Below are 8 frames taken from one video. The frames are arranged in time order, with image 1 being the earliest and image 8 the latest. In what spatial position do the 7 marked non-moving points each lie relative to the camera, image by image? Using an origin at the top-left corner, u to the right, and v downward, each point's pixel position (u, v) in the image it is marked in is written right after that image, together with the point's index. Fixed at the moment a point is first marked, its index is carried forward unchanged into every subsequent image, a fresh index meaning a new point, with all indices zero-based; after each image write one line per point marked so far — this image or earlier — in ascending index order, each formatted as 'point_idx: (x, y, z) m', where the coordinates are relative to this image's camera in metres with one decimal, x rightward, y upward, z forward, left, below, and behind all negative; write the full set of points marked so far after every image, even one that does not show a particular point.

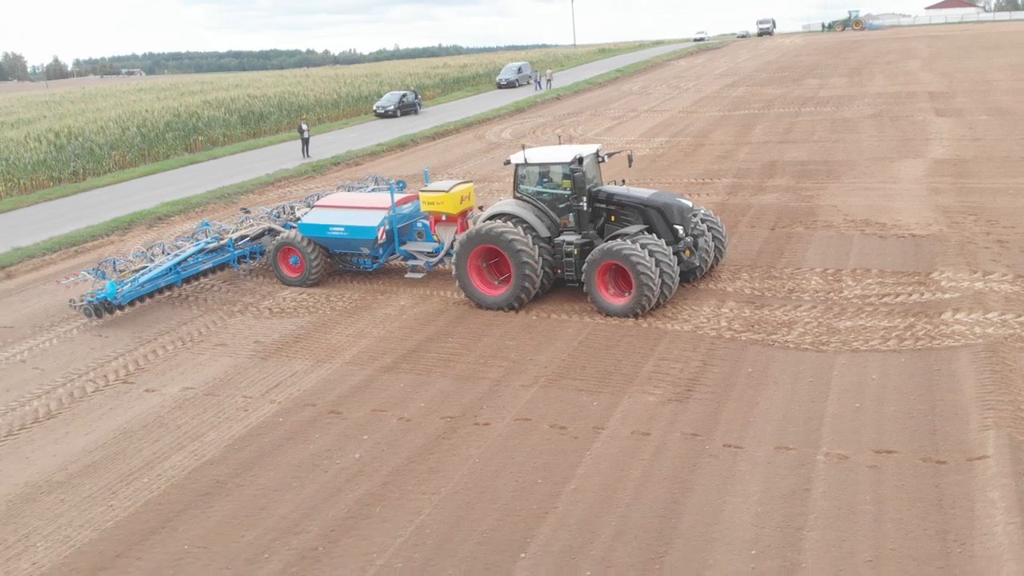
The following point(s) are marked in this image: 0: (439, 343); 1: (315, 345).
0: (-0.7, -0.5, +9.1) m
1: (-2.0, -0.6, +9.4) m
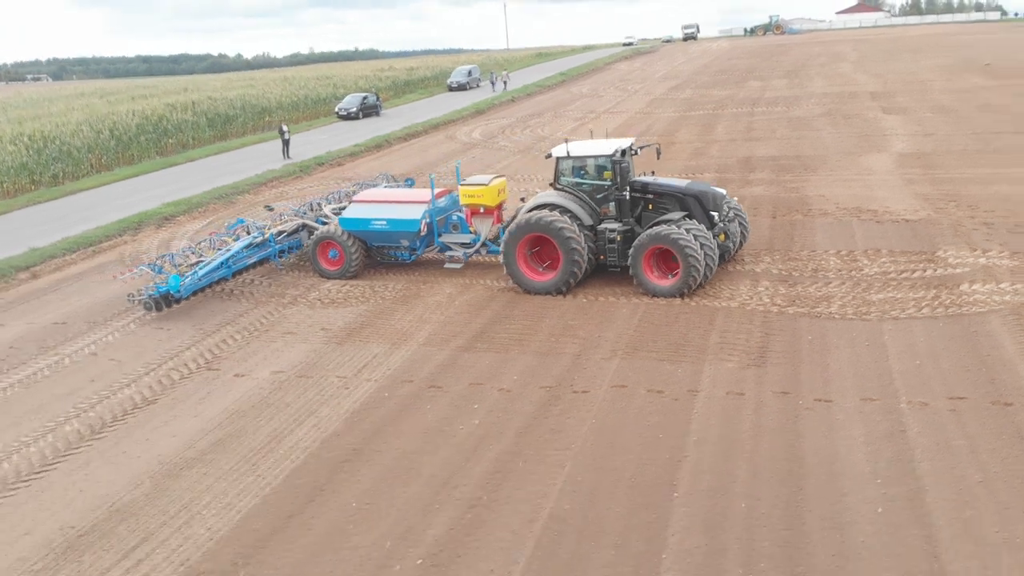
0: (-0.1, -0.4, +9.7) m
1: (-1.4, -0.5, +9.8) m
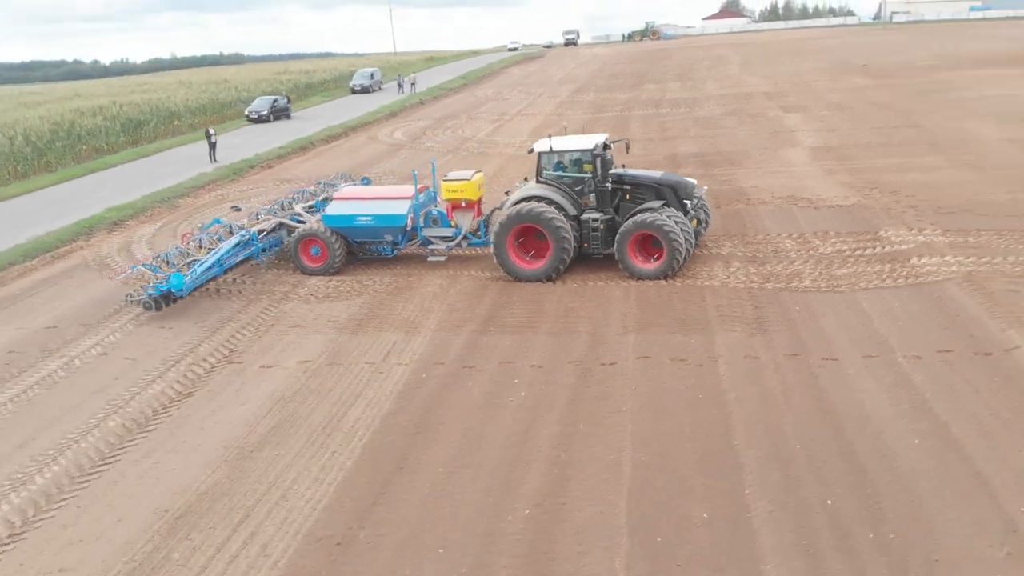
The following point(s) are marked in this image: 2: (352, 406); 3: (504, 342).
0: (0.0, -0.3, +10.3) m
1: (-1.3, -0.4, +10.2) m
2: (-1.4, -1.0, +7.9) m
3: (-0.1, -0.6, +9.2) m
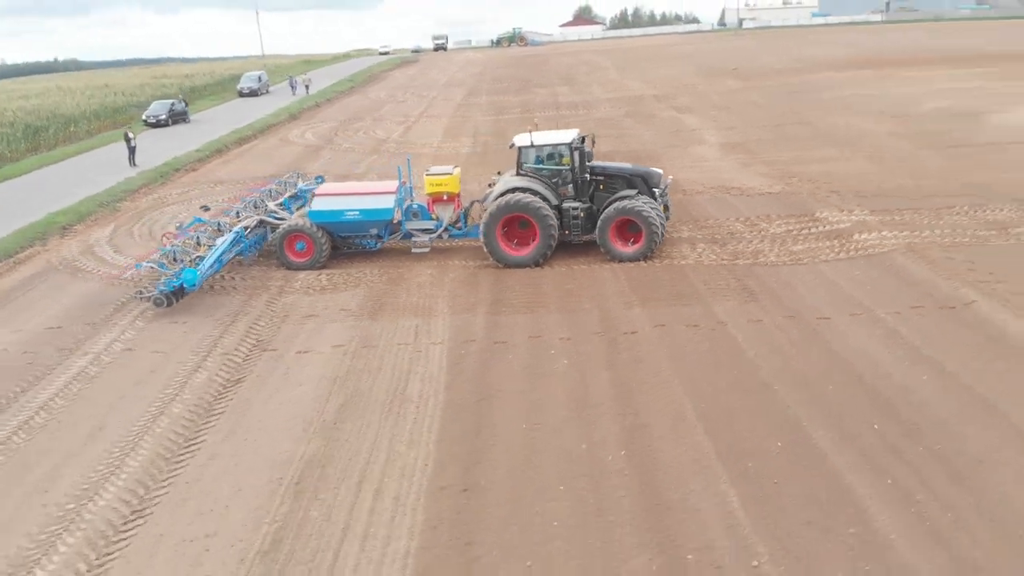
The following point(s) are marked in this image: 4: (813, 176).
0: (0.0, -0.1, +11.0) m
1: (-1.3, -0.2, +10.8) m
2: (-0.9, -0.9, +8.5) m
3: (+0.1, -0.4, +10.0) m
4: (+5.4, +2.0, +16.5) m
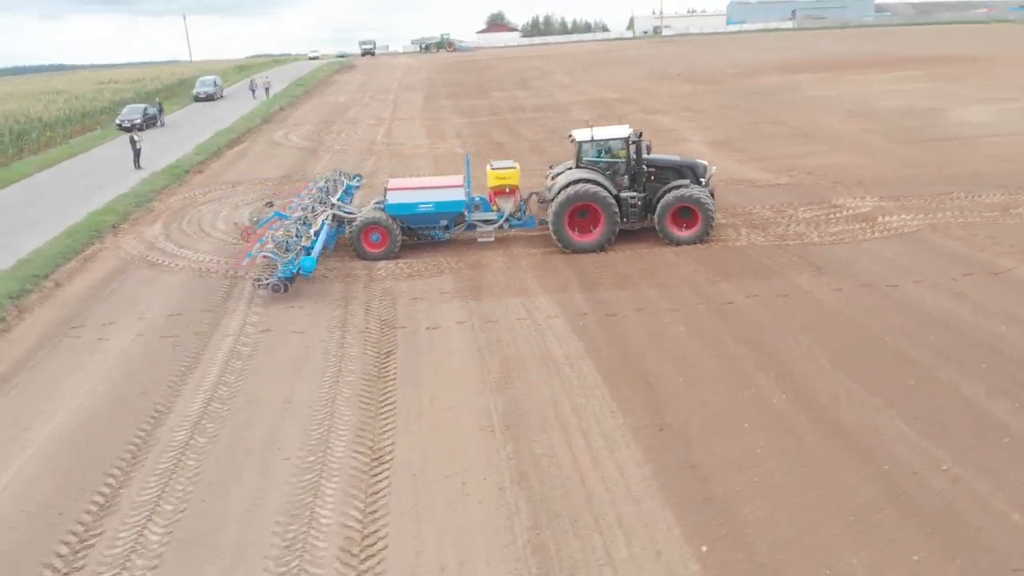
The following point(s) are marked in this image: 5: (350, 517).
0: (+1.0, +0.2, +12.1) m
1: (-0.2, 0.0, +11.7) m
2: (+0.4, -0.6, +9.5) m
3: (+1.3, -0.1, +11.1) m
4: (+5.8, +2.3, +18.1) m
5: (-1.1, -1.6, +6.6) m
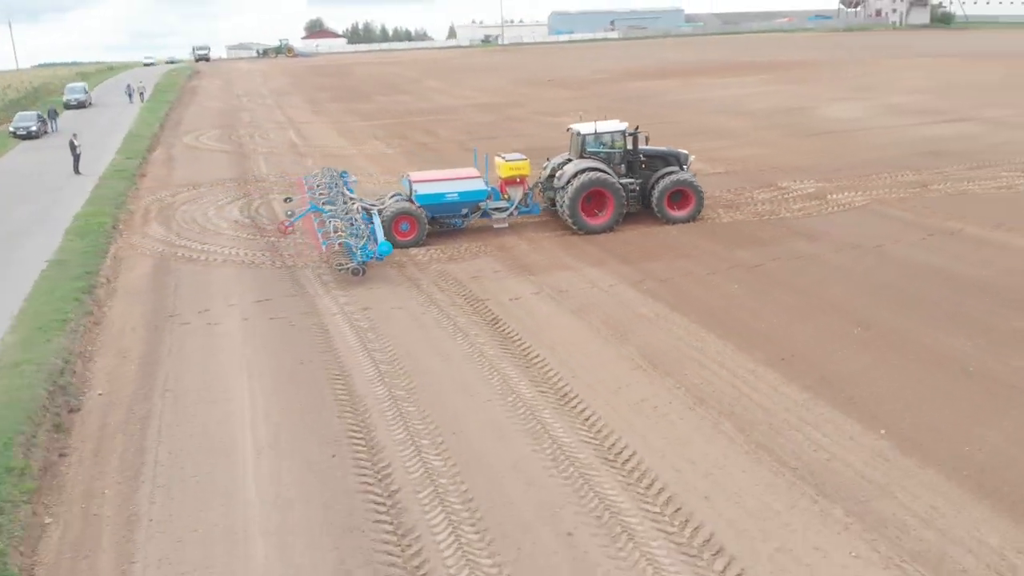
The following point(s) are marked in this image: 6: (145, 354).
0: (+1.5, +0.6, +13.7) m
1: (+0.4, +0.3, +13.1) m
2: (+1.5, -0.3, +11.0) m
3: (+2.0, +0.3, +12.8) m
4: (+4.9, +2.9, +20.5) m
5: (+0.6, -1.2, +7.9) m
6: (-3.9, -0.7, +9.9) m
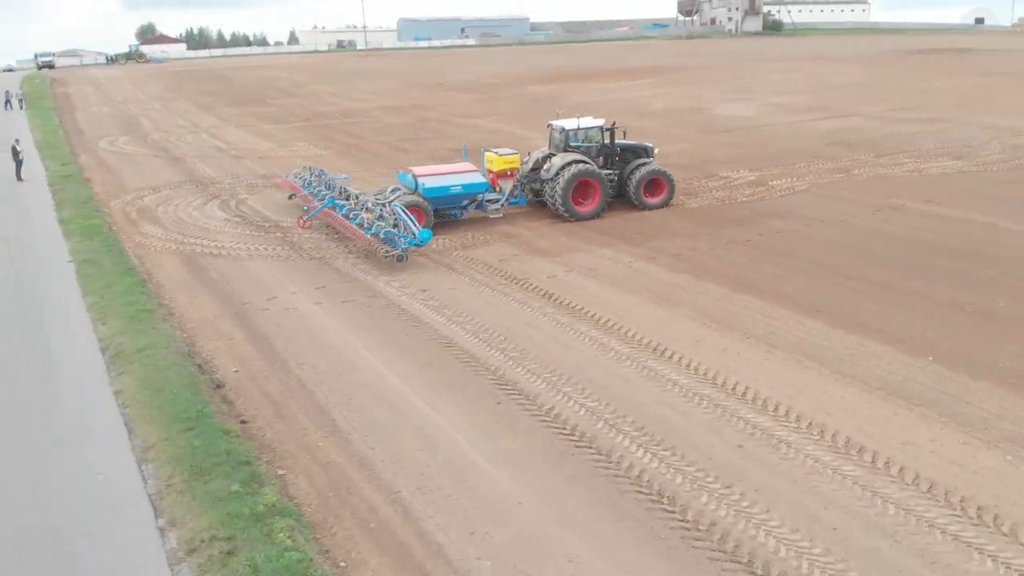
0: (+1.7, +0.9, +15.2) m
1: (+0.7, +0.6, +14.4) m
2: (+2.1, +0.1, +12.5) m
3: (+2.3, +0.7, +14.3) m
4: (+3.7, +3.3, +22.5) m
5: (+1.9, -0.9, +9.3) m
6: (-3.0, -0.6, +10.5) m
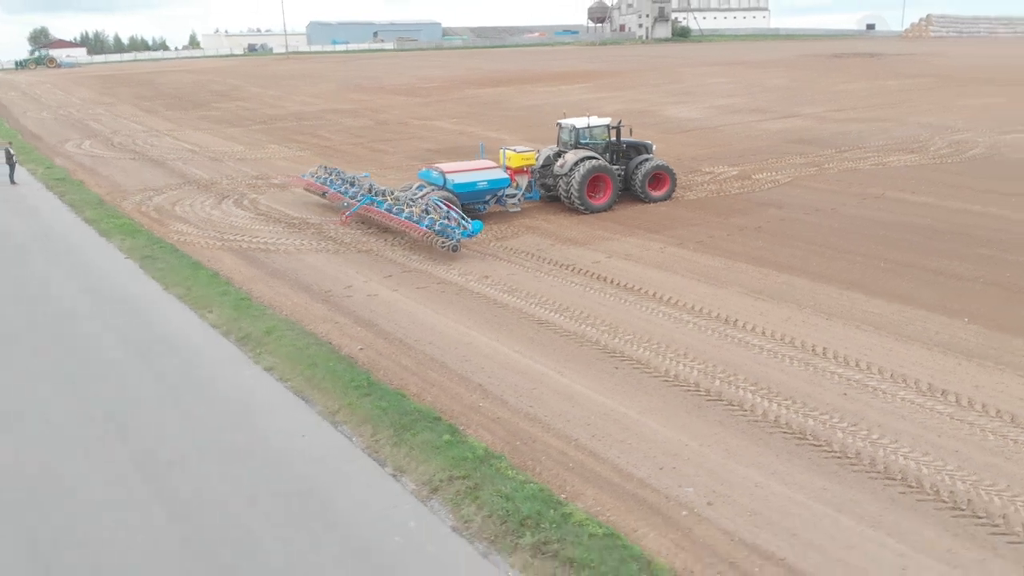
0: (+2.2, +1.1, +16.4) m
1: (+1.3, +0.8, +15.5) m
2: (+2.9, +0.4, +13.8) m
3: (+2.9, +0.9, +15.6) m
4: (+3.3, +3.5, +23.9) m
5: (+3.0, -0.6, +10.6) m
6: (-1.9, -0.4, +11.2) m
